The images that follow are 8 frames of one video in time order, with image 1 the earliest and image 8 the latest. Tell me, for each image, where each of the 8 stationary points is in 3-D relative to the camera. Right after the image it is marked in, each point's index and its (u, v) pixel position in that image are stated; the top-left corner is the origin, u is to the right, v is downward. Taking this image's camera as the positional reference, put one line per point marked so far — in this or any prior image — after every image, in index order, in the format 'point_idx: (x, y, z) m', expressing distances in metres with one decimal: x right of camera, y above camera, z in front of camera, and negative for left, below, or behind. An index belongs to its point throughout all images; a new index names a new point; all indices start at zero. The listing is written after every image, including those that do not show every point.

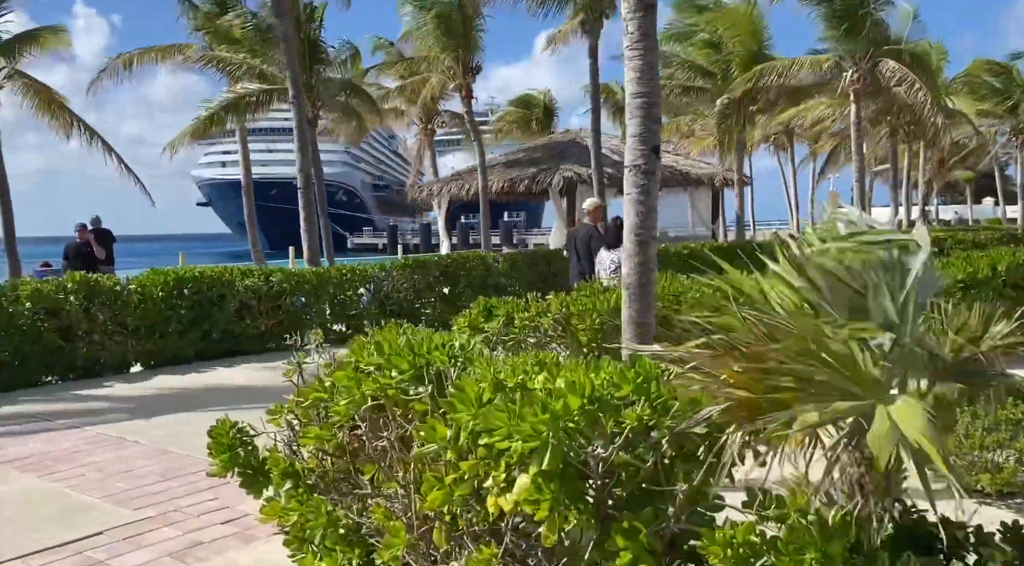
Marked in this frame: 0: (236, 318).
0: (-3.1, -0.4, +10.5) m
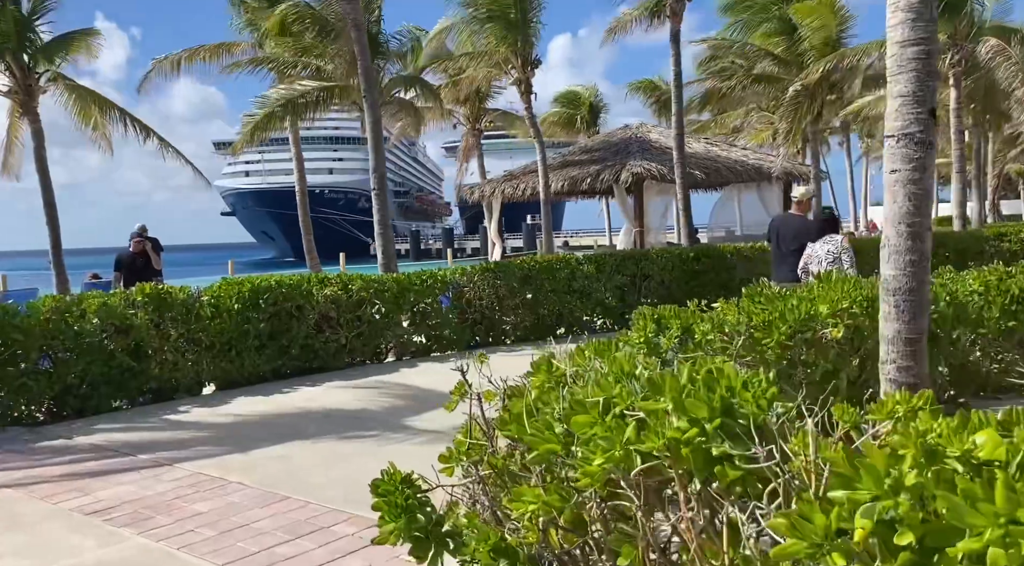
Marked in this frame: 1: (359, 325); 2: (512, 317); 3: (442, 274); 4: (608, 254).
0: (-2.0, -0.5, +9.6) m
1: (-1.6, -0.4, +9.9) m
2: (0.0, -0.4, +11.1) m
3: (-0.8, +0.1, +10.6) m
4: (+1.2, +0.4, +11.8) m
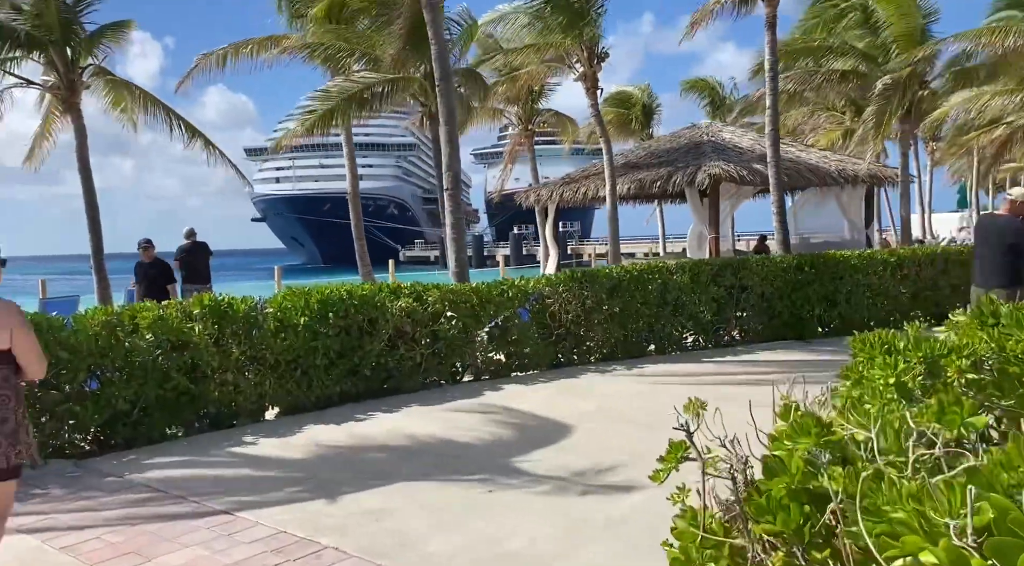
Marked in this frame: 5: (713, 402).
0: (-1.1, -0.6, +8.5) m
1: (-0.7, -0.5, +8.9) m
2: (+0.9, -0.5, +10.0) m
3: (+0.1, 0.0, +9.5) m
4: (+2.1, +0.2, +10.6) m
5: (+1.6, -0.9, +7.4) m
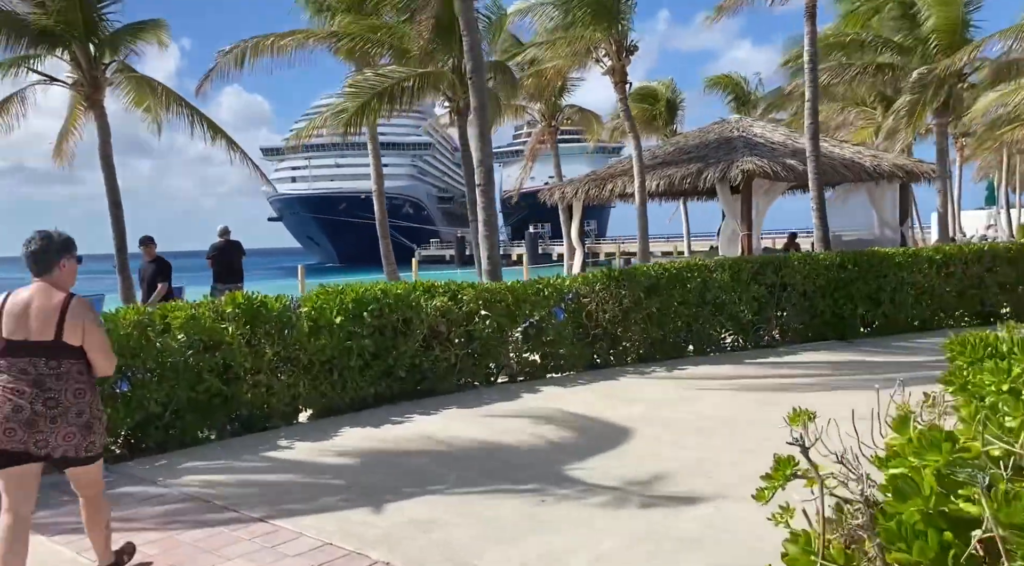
0: (-0.8, -0.6, +8.3) m
1: (-0.4, -0.5, +8.6) m
2: (+1.3, -0.5, +9.7) m
3: (+0.5, 0.0, +9.3) m
4: (+2.5, +0.2, +10.3) m
5: (+1.9, -0.9, +7.1) m
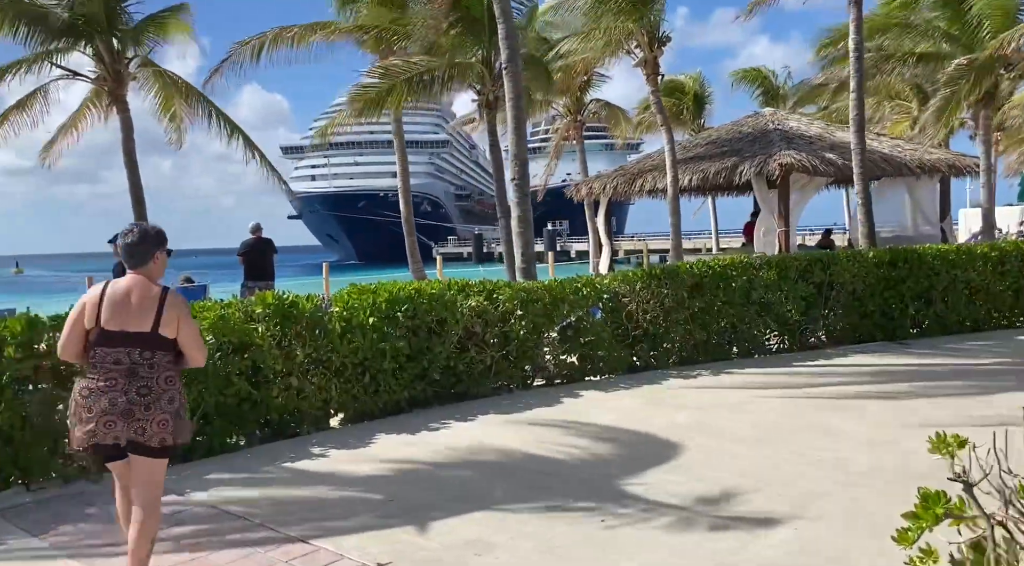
0: (-0.5, -0.6, +7.9) m
1: (0.0, -0.5, +8.2) m
2: (+1.6, -0.5, +9.3) m
3: (+0.8, 0.0, +8.9) m
4: (+2.9, +0.3, +9.9) m
5: (+2.2, -0.9, +6.7) m
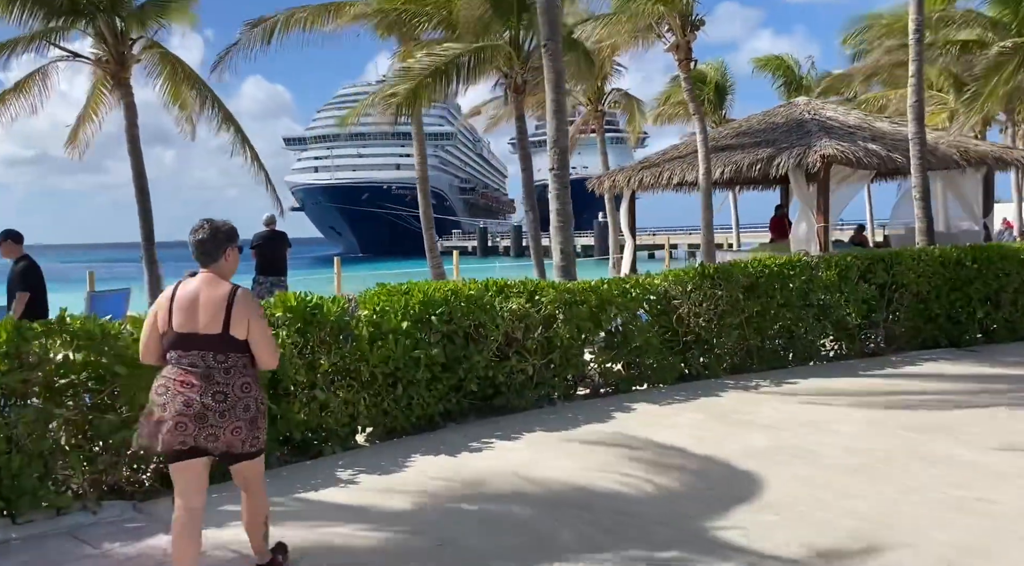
0: (-0.1, -0.6, +7.1) m
1: (+0.3, -0.5, +7.4) m
2: (+2.0, -0.5, +8.5) m
3: (+1.2, 0.0, +8.1) m
4: (+3.2, +0.3, +9.1) m
5: (+2.5, -0.9, +5.9) m
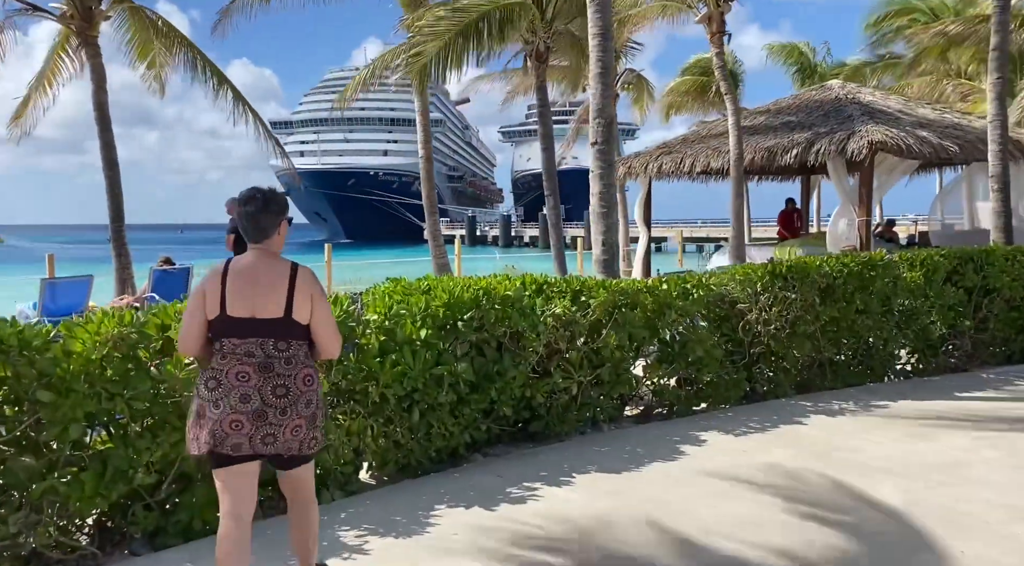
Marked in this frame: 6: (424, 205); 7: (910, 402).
0: (+0.1, -0.6, +5.7) m
1: (+0.6, -0.5, +6.1) m
2: (+2.2, -0.5, +7.2) m
3: (+1.4, 0.0, +6.7) m
4: (+3.5, +0.2, +7.7) m
5: (+2.8, -1.0, +4.5) m
6: (-1.3, +1.1, +13.5) m
7: (+2.9, -0.9, +6.9) m
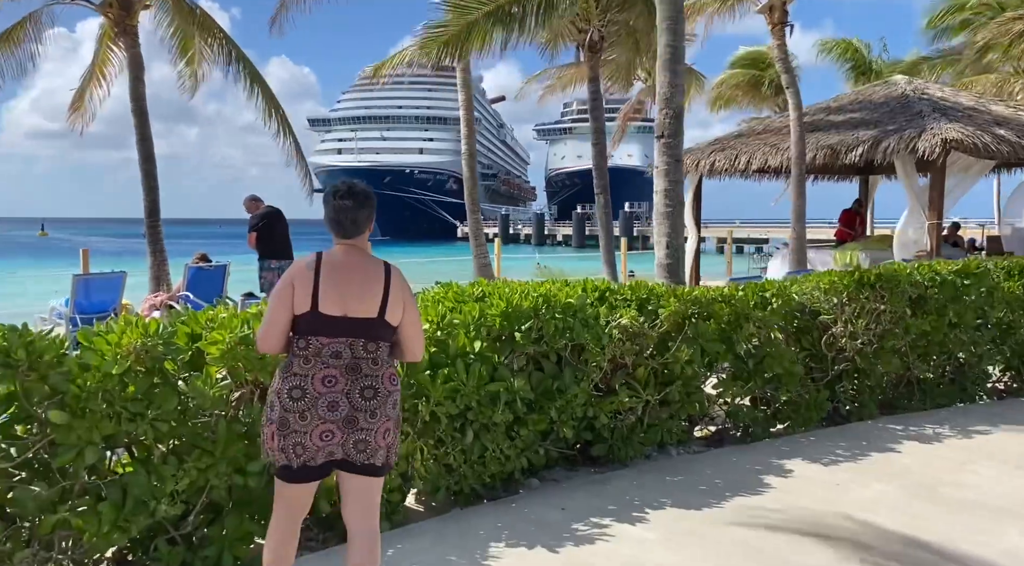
0: (+0.5, -0.6, +5.2) m
1: (+0.9, -0.6, +5.5) m
2: (+2.6, -0.6, +6.5) m
3: (+1.8, 0.0, +6.1) m
4: (+3.9, +0.1, +7.1) m
5: (+3.1, -1.1, +3.9) m
6: (-0.6, +1.1, +13.0) m
7: (+3.2, -1.0, +6.2) m
